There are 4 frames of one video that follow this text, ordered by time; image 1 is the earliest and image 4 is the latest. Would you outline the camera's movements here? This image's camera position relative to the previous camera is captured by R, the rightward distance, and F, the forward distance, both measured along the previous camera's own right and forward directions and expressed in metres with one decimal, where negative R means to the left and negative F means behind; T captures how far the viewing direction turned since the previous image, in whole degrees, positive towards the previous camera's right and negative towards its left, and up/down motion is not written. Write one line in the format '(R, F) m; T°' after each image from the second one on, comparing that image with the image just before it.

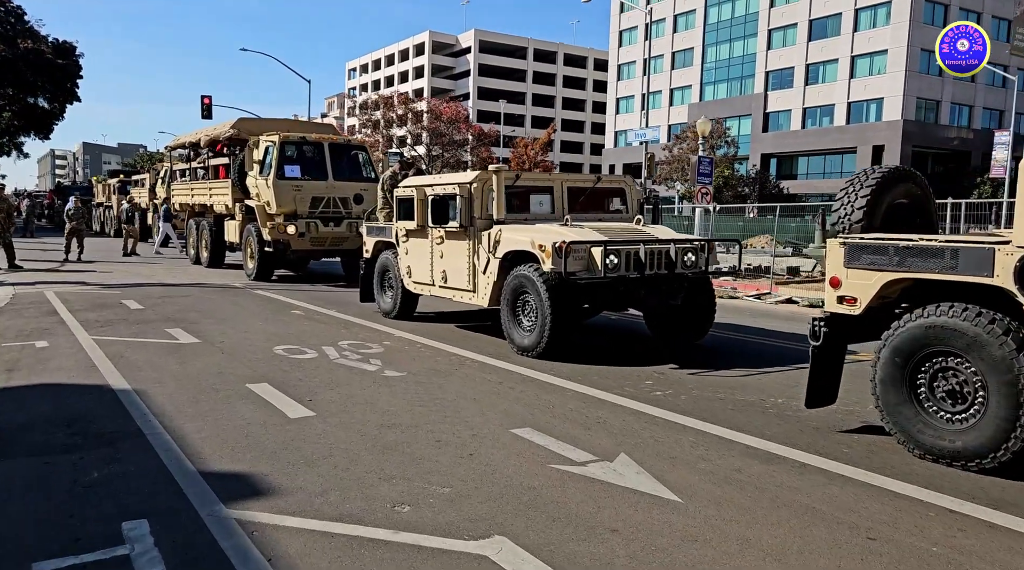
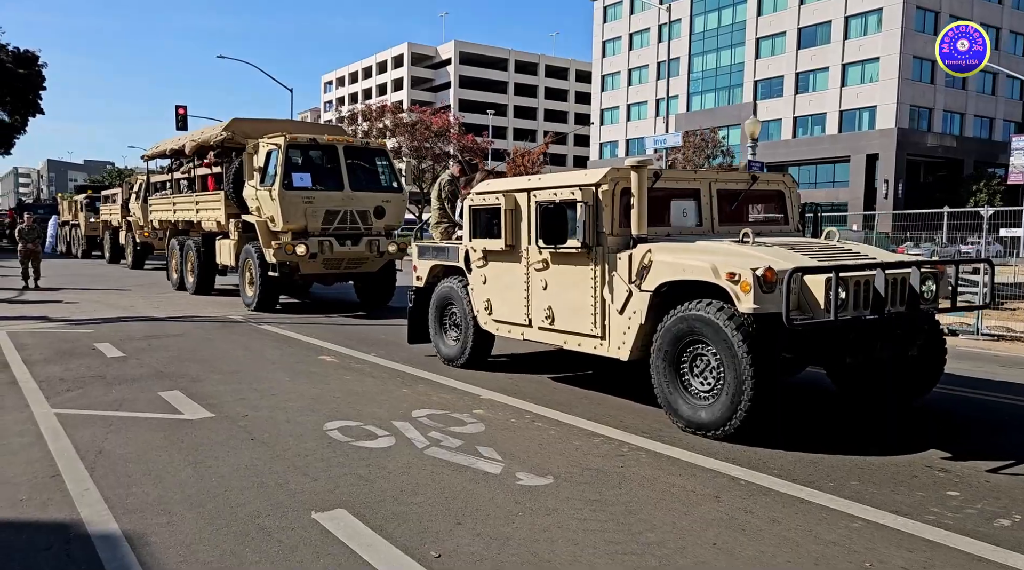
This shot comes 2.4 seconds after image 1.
(-1.3, +2.8) m; +2°
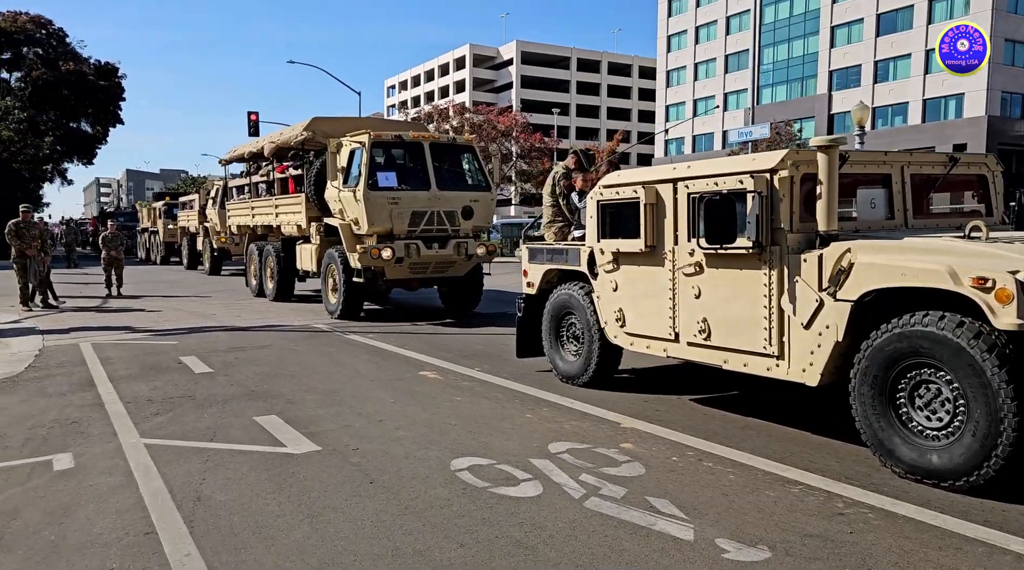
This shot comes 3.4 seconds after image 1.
(-0.6, +1.1) m; -4°
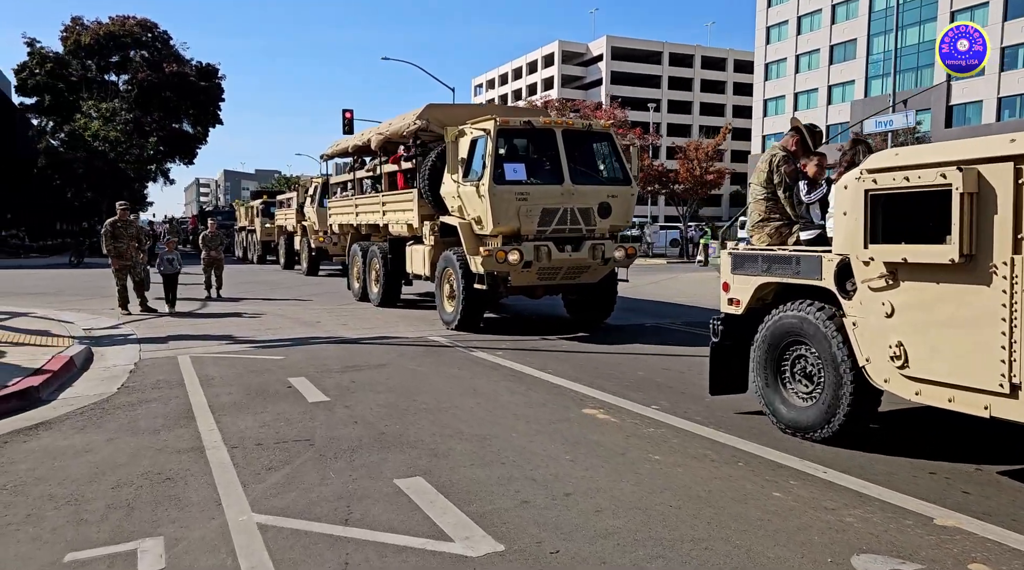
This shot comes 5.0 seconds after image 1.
(-0.9, +1.9) m; -6°
